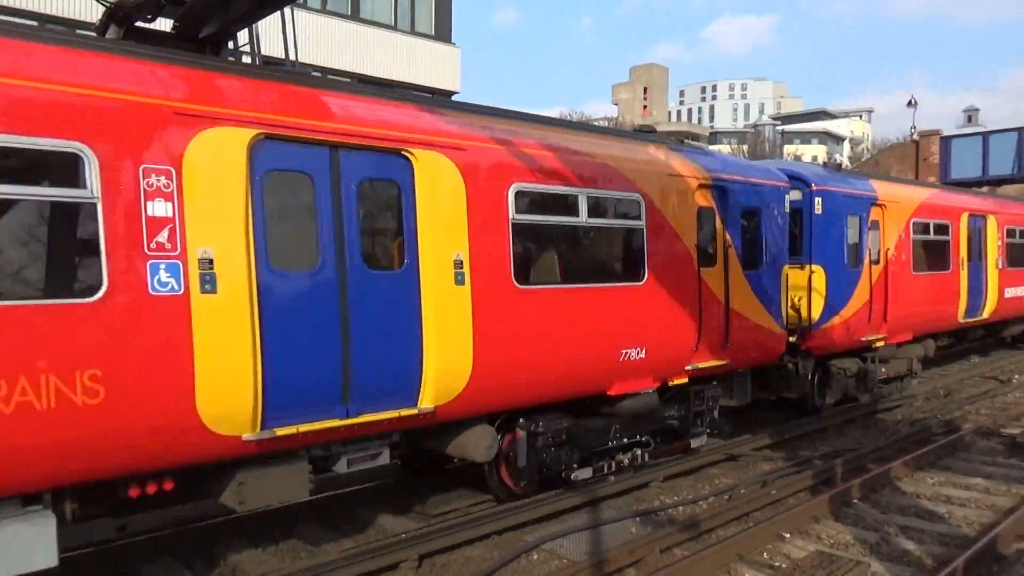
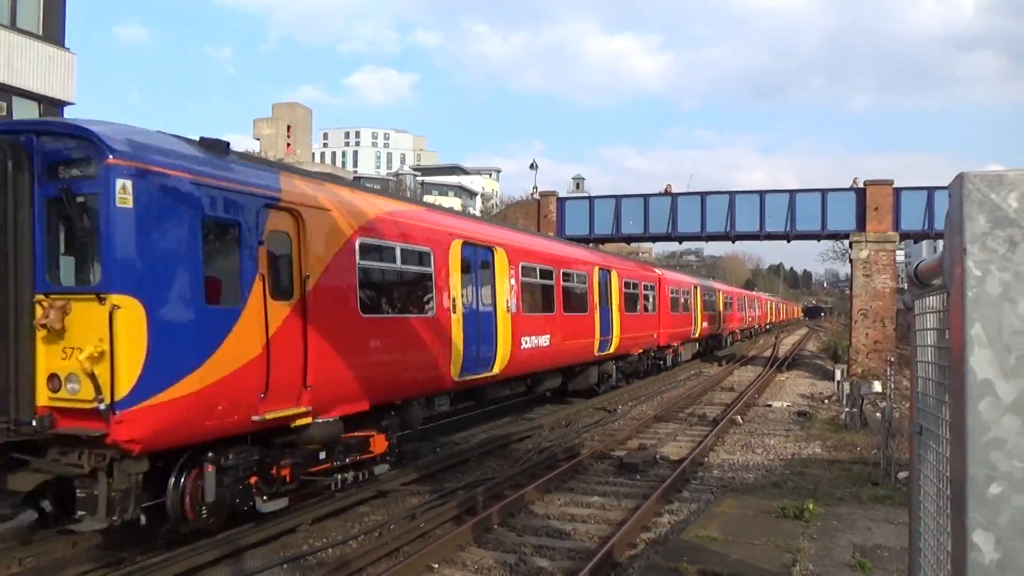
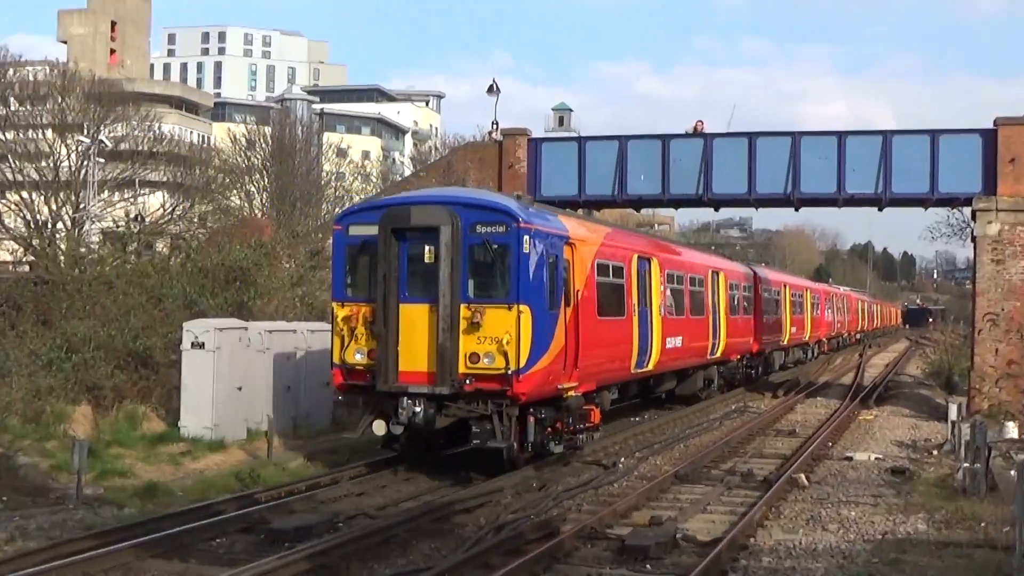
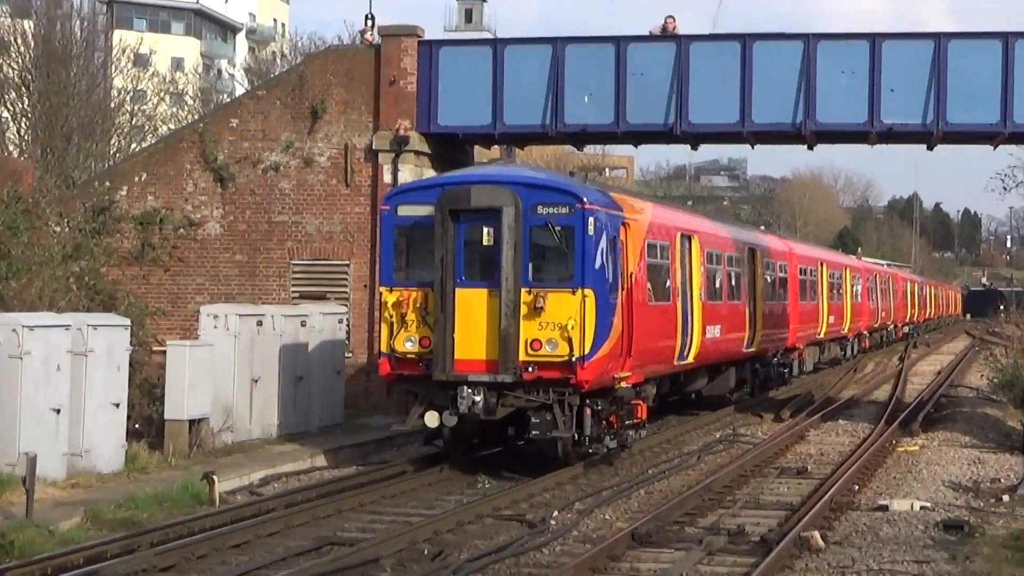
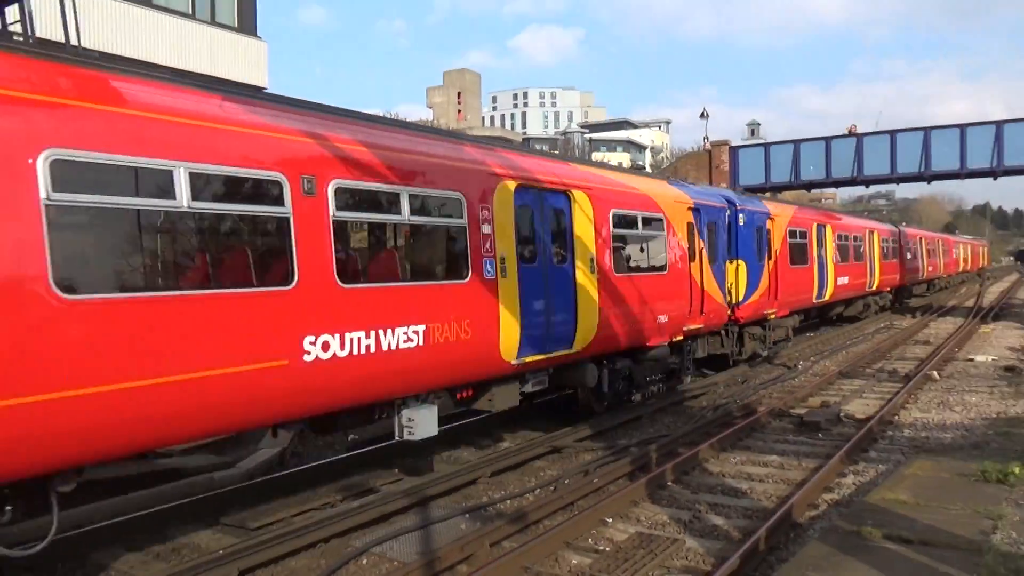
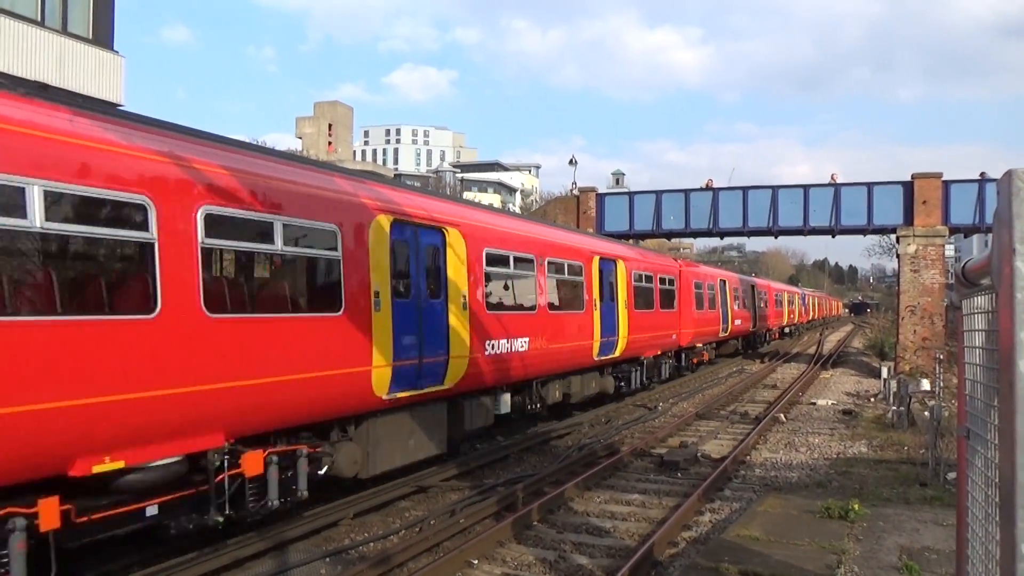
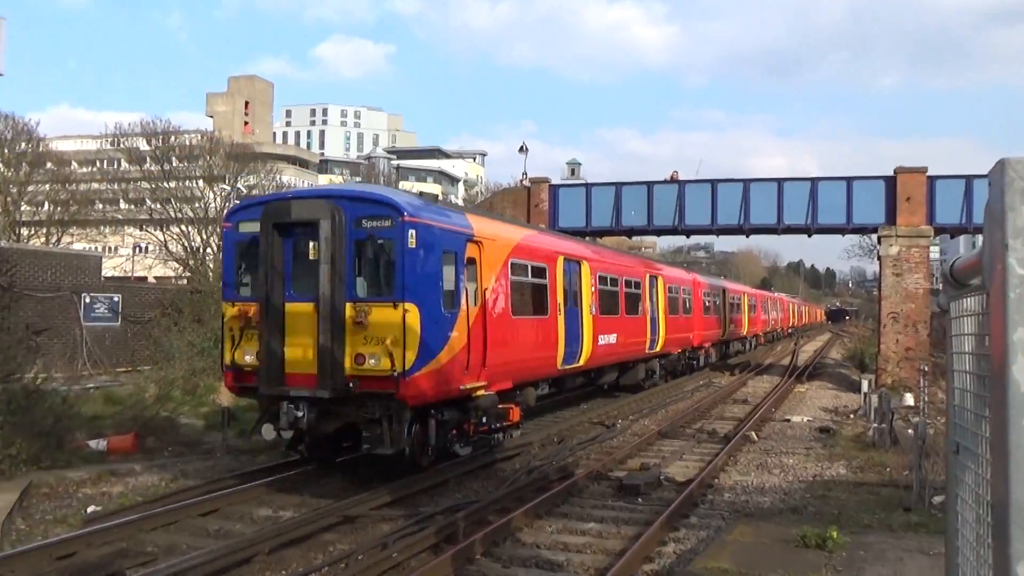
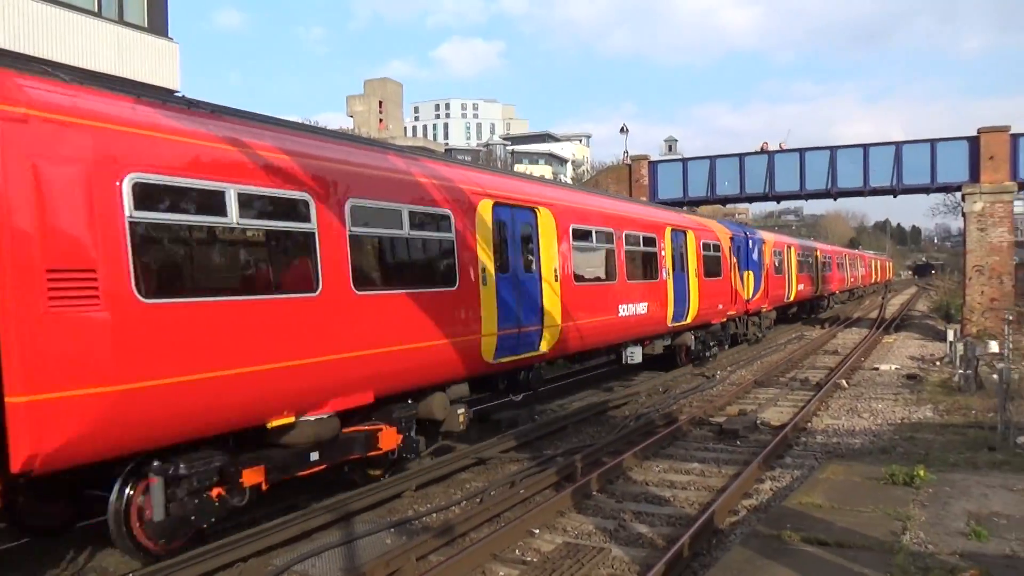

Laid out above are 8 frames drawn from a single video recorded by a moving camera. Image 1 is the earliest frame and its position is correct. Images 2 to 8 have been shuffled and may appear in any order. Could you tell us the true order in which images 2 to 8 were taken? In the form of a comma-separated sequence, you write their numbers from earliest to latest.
5, 8, 6, 2, 7, 3, 4
